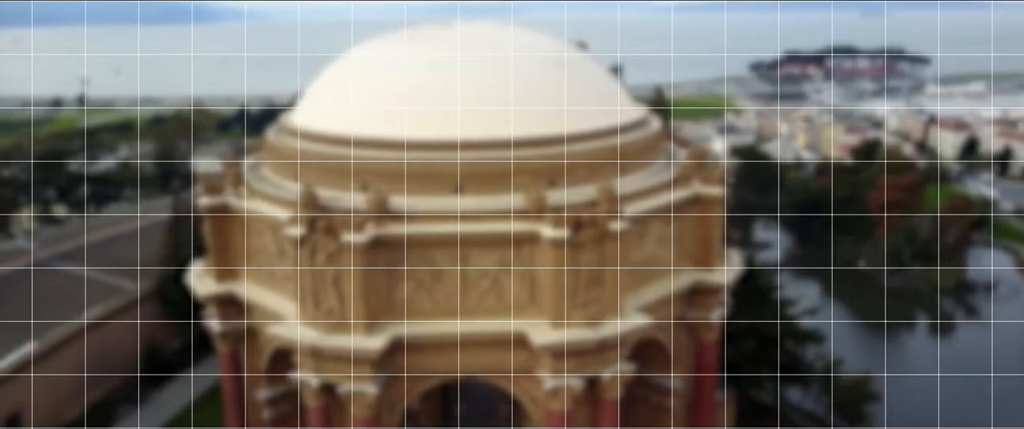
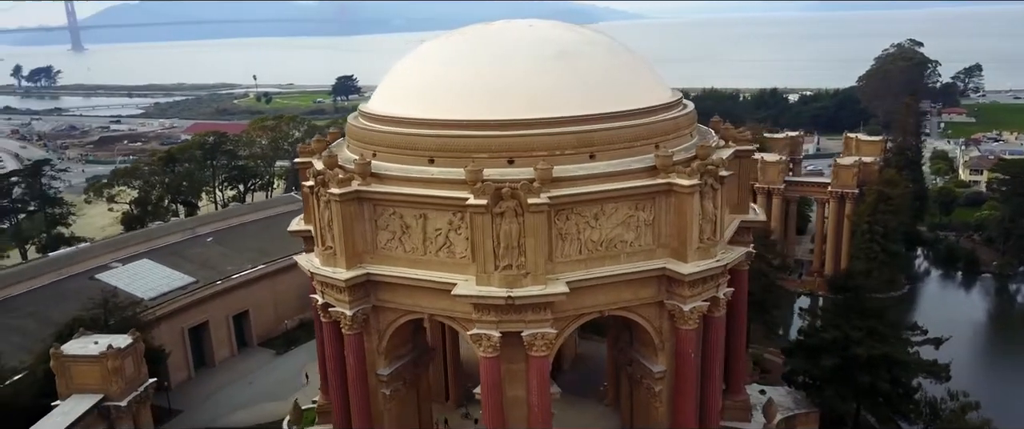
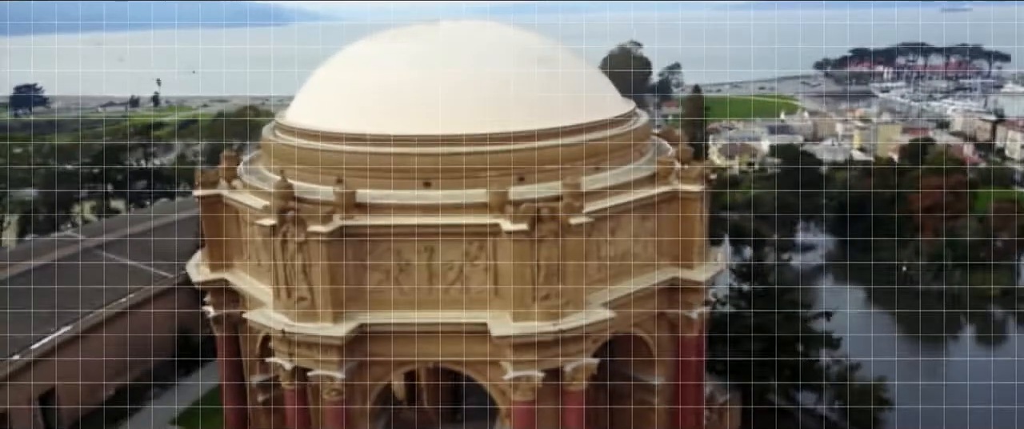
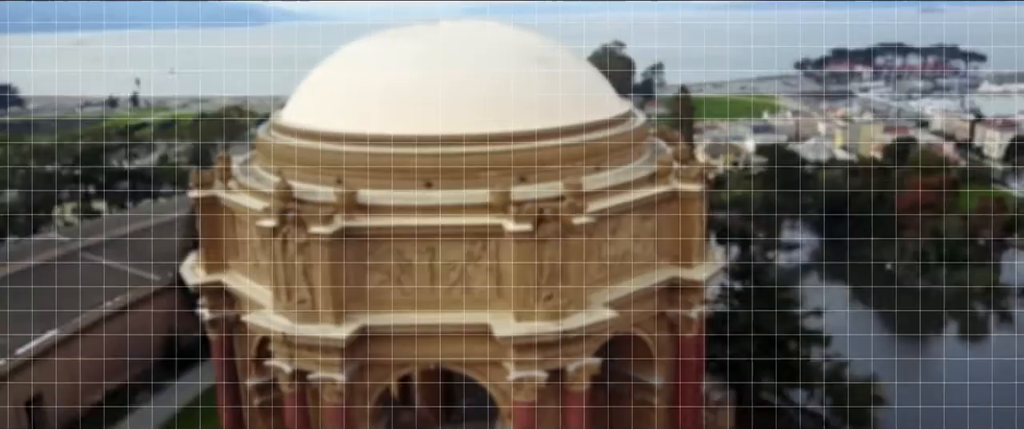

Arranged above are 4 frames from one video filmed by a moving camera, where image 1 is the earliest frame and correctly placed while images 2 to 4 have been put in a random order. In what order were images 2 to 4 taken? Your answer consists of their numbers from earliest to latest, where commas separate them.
4, 3, 2
